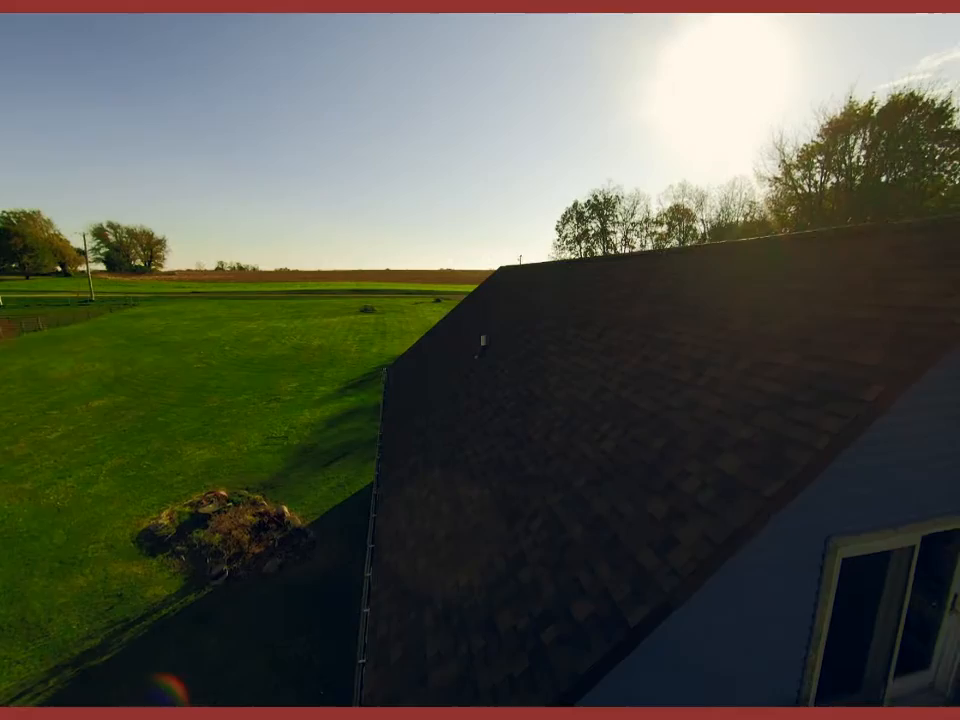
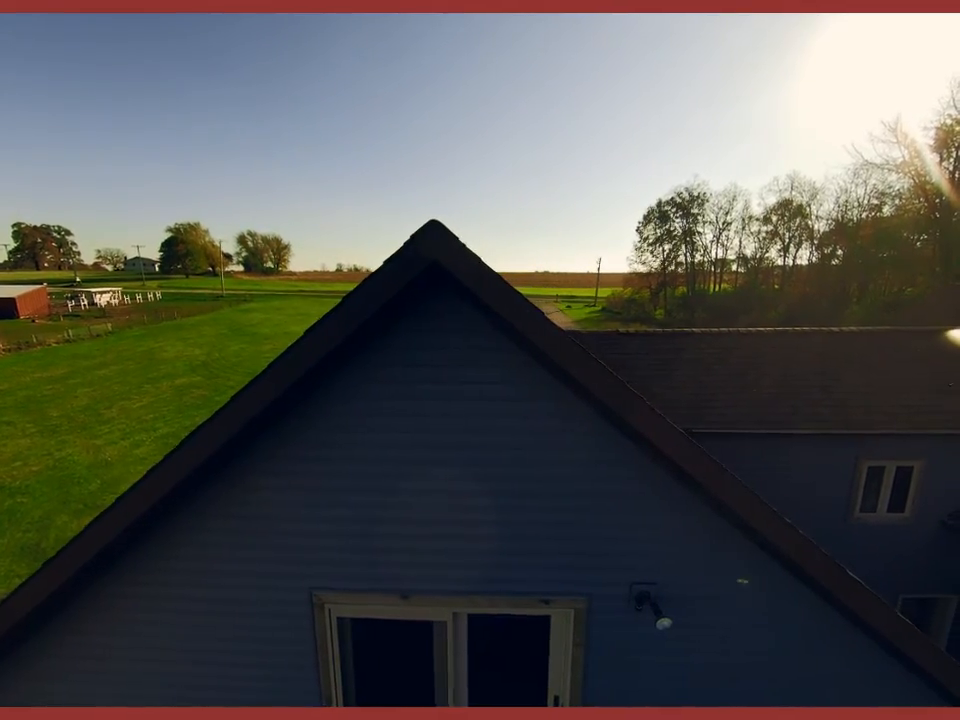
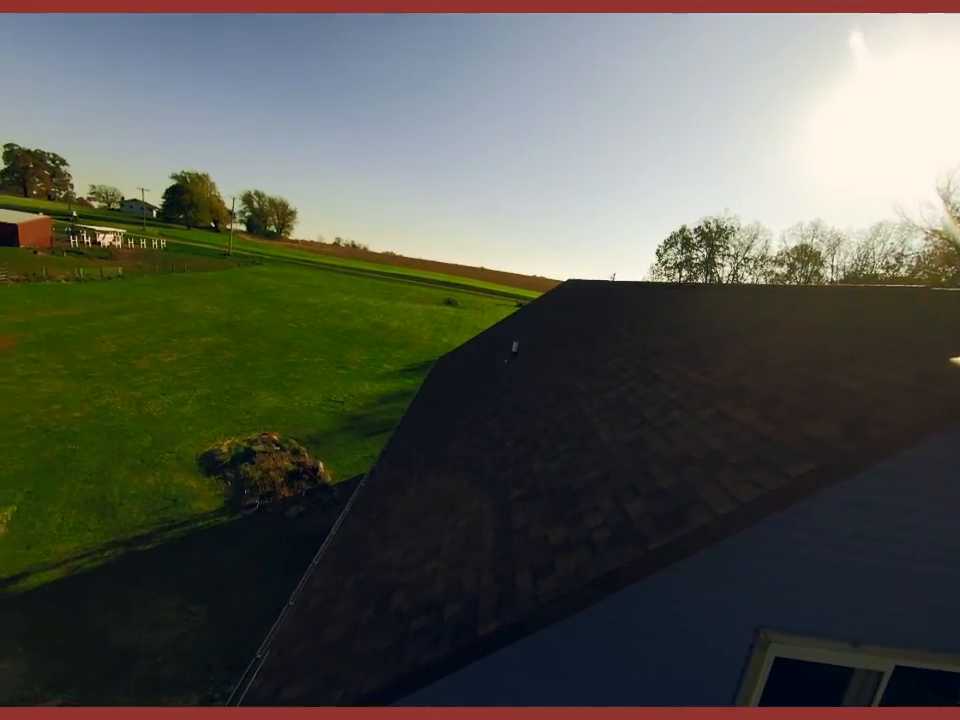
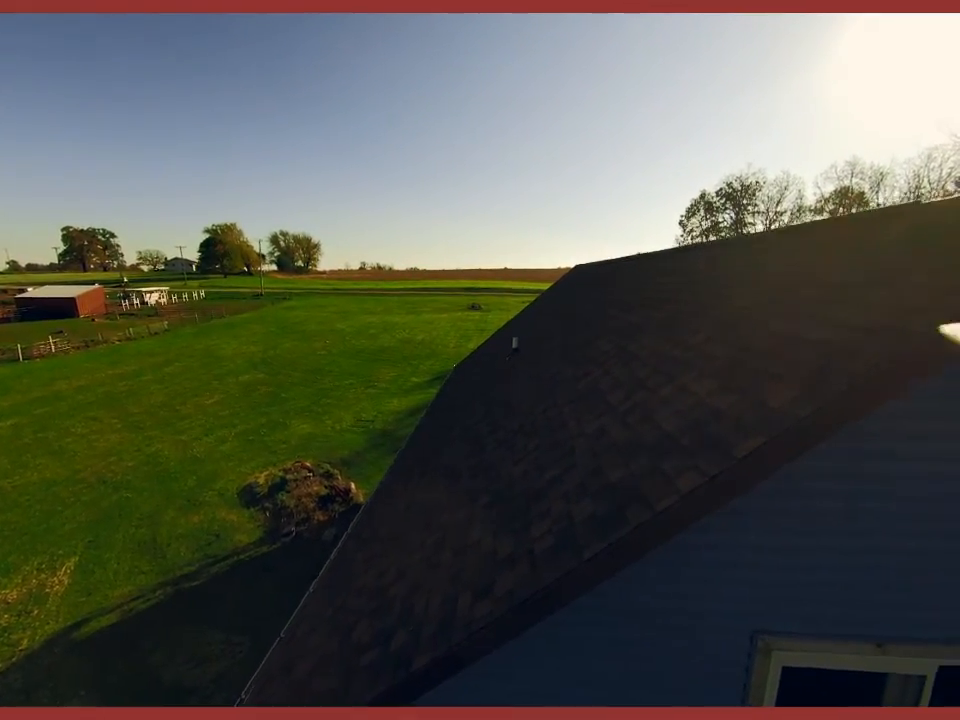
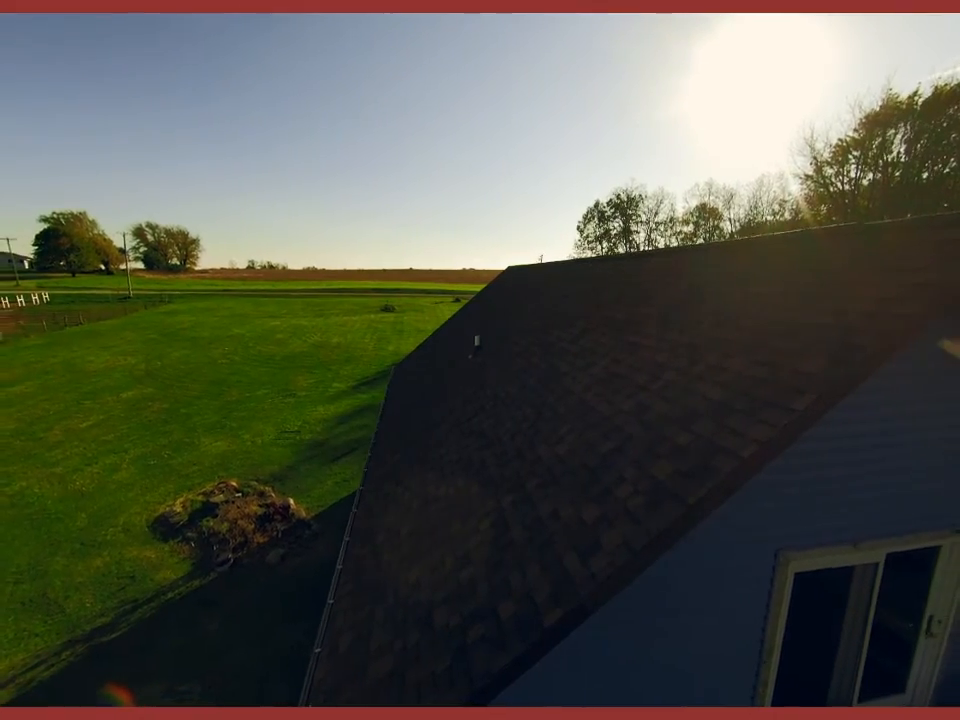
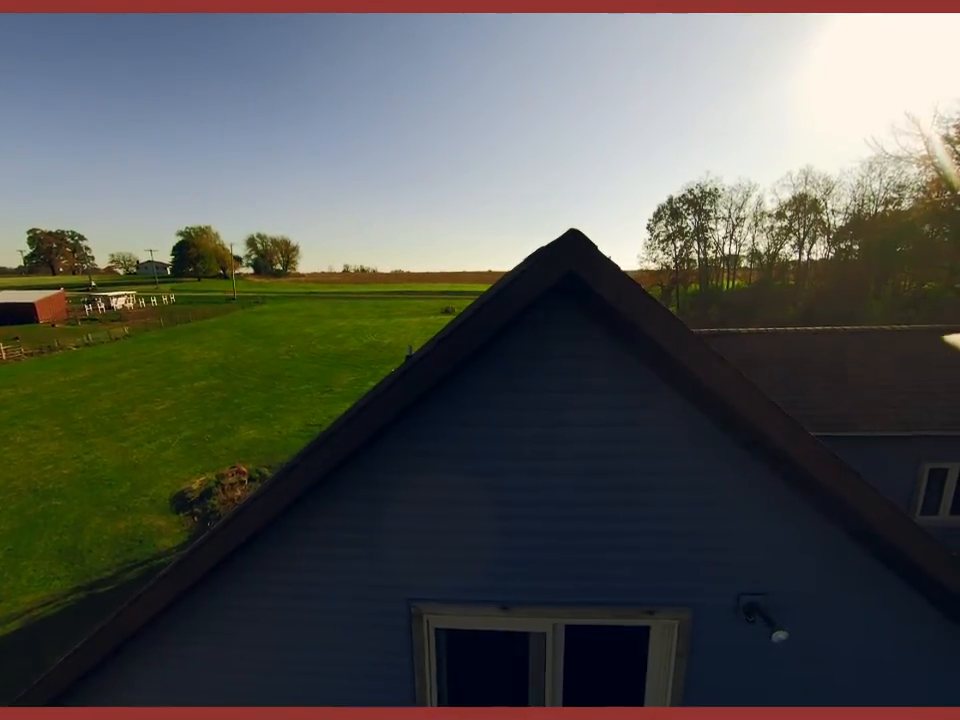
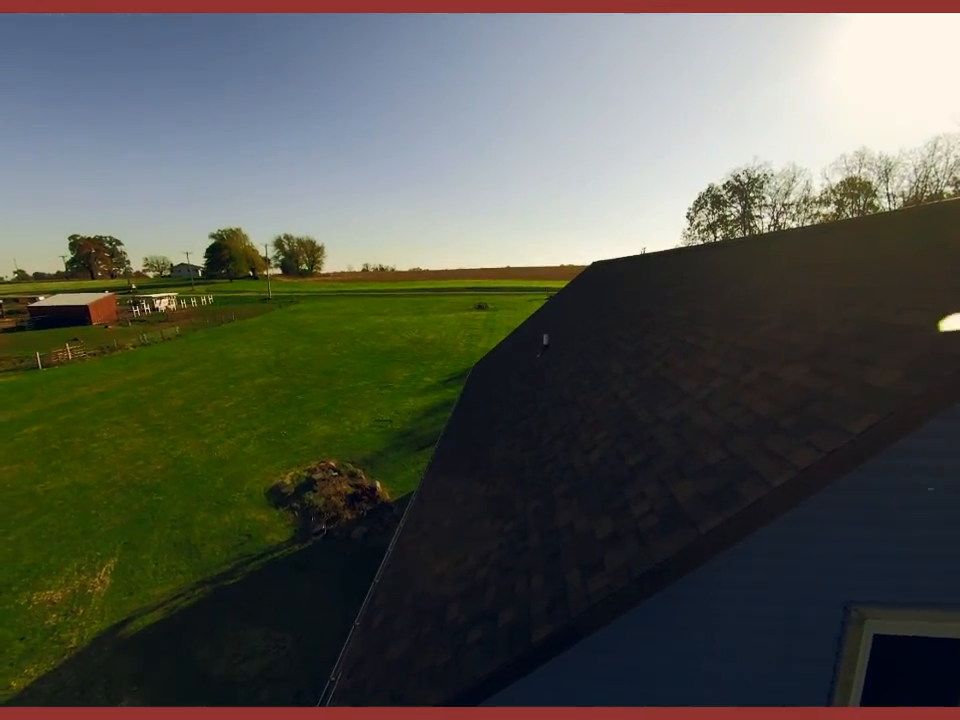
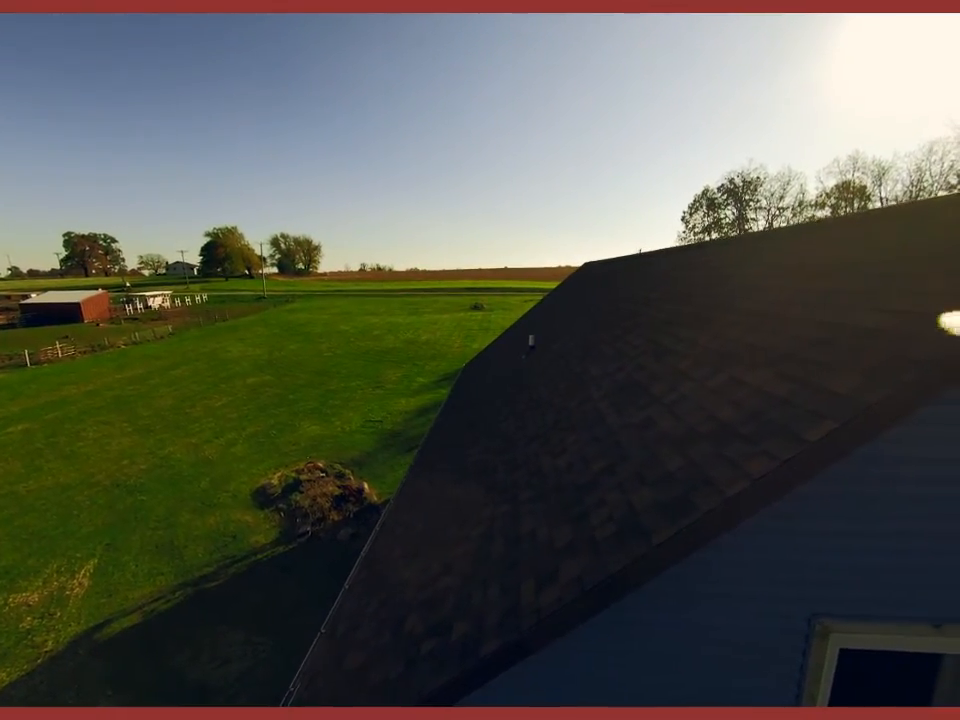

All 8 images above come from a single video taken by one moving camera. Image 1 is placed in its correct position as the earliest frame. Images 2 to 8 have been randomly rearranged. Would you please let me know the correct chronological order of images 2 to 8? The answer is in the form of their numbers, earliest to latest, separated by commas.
5, 3, 7, 8, 4, 6, 2
